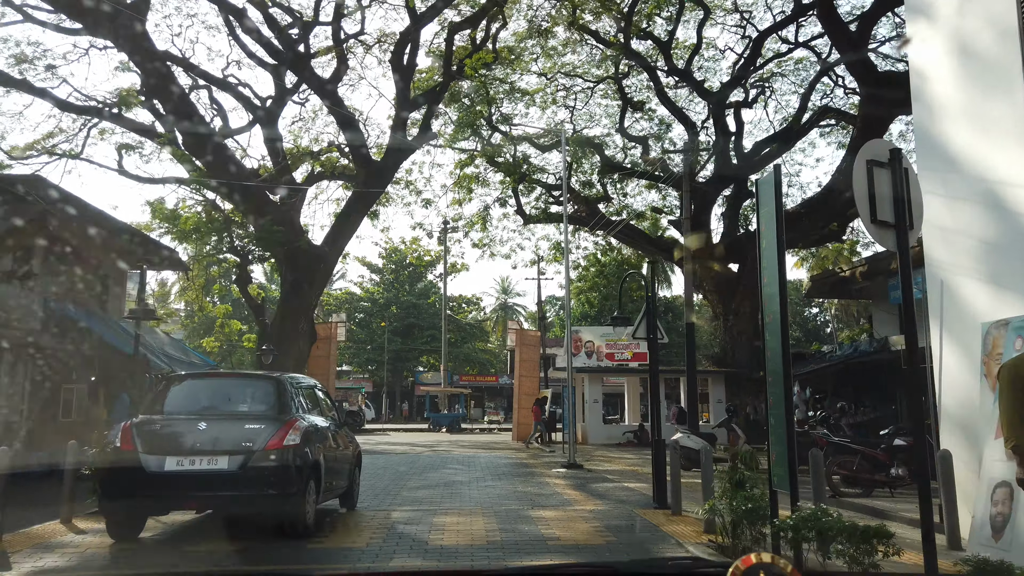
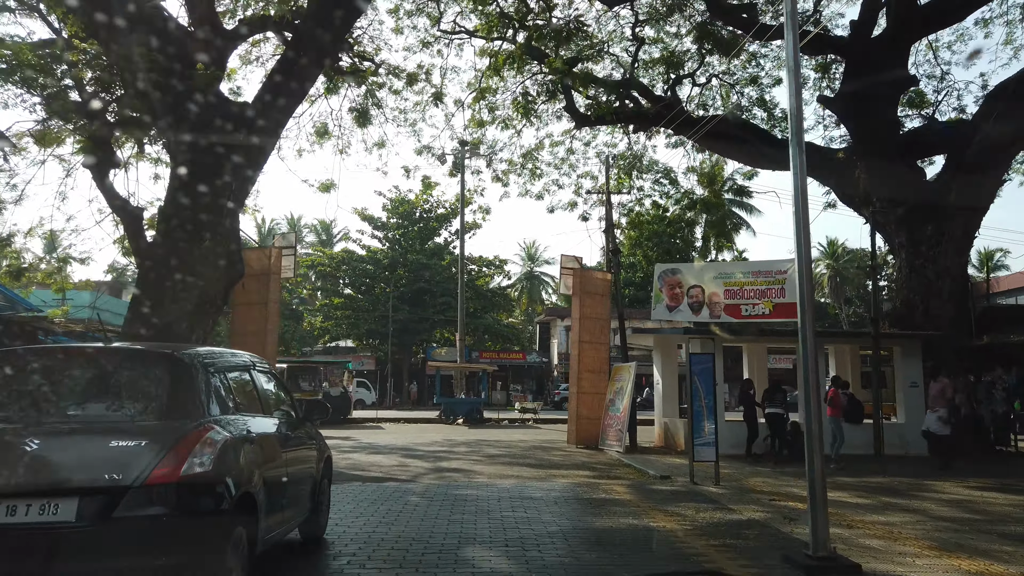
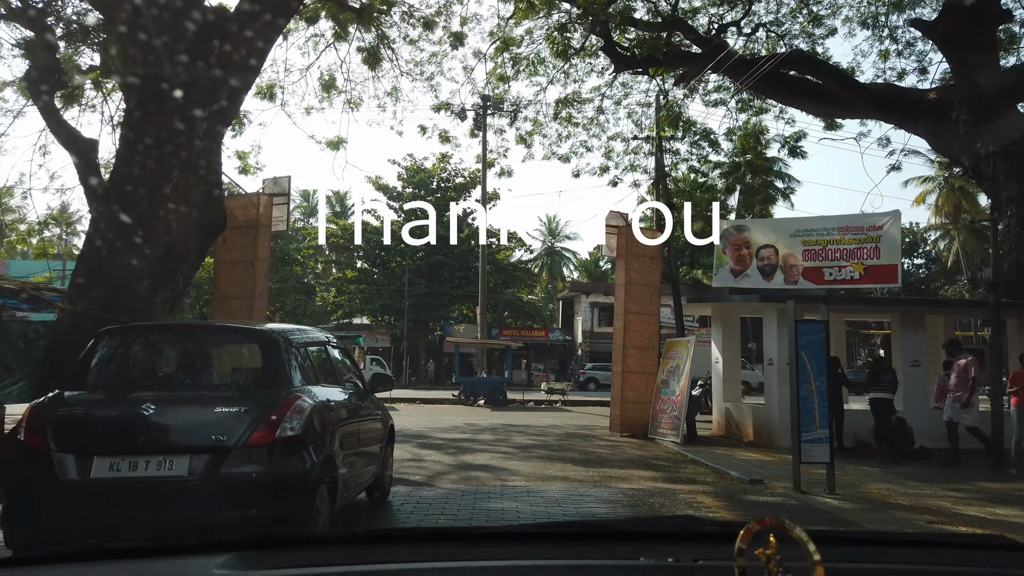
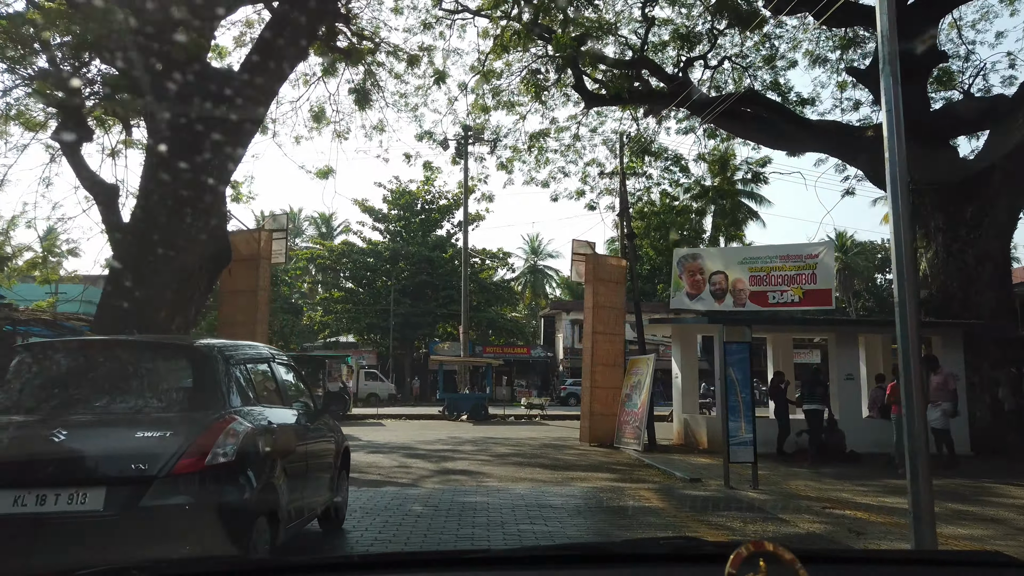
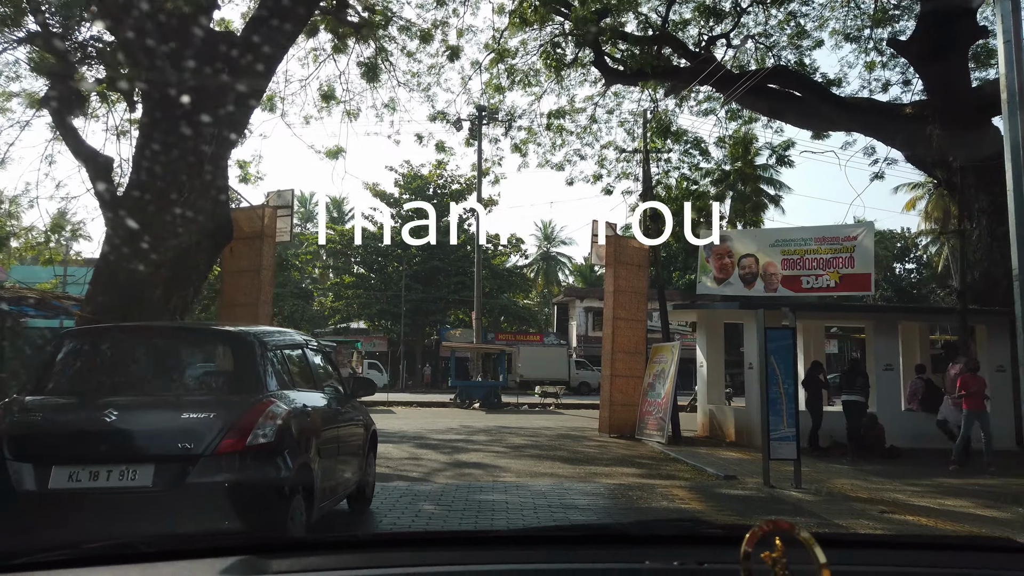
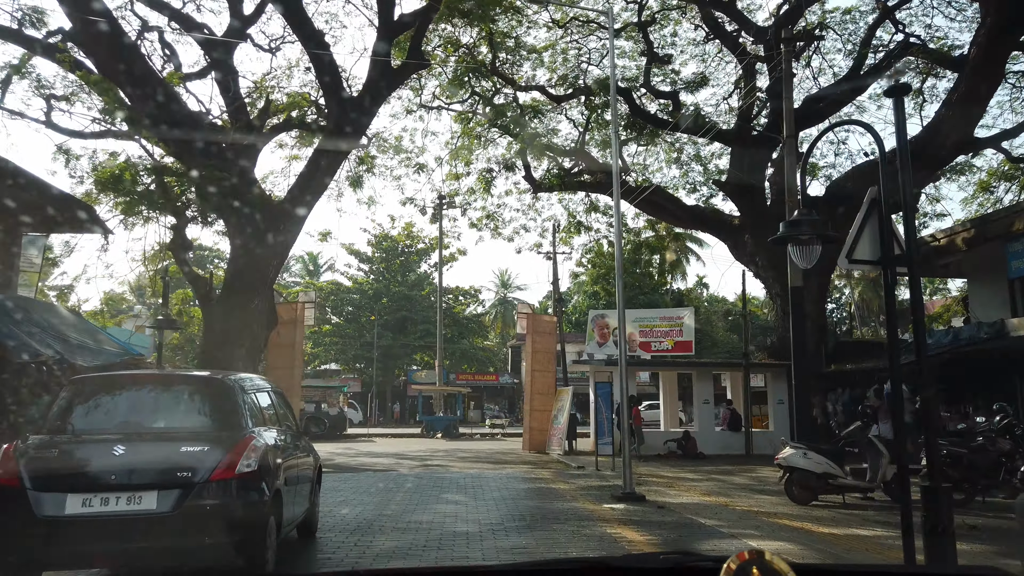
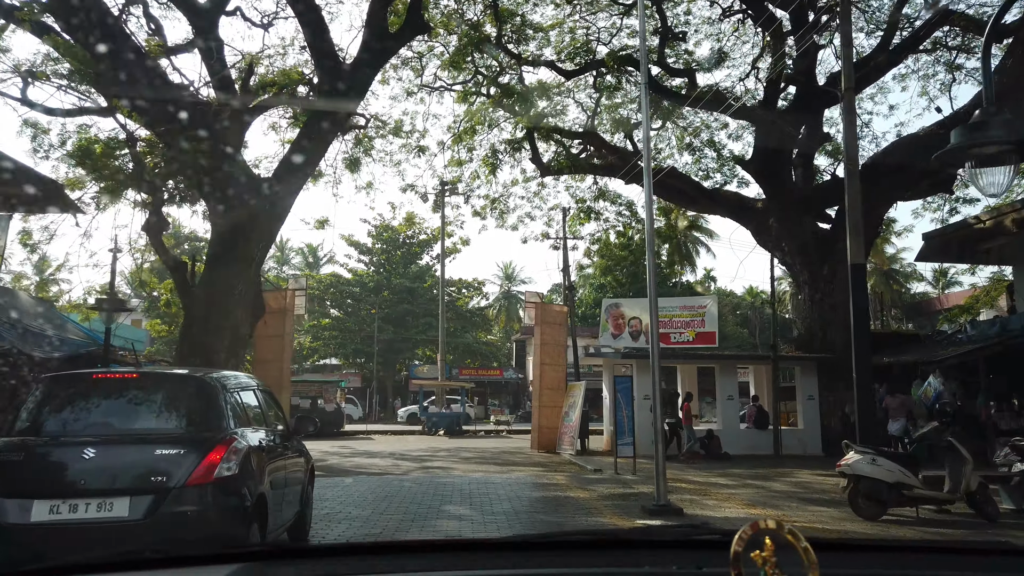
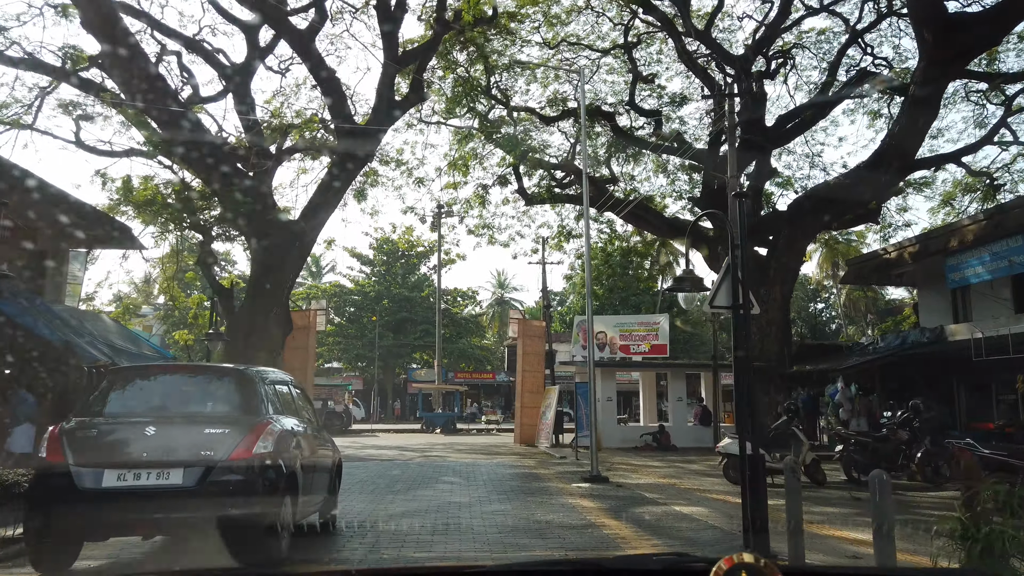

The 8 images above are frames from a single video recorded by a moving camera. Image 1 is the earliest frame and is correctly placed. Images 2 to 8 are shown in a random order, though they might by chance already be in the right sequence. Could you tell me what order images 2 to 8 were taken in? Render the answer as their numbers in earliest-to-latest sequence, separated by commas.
8, 6, 7, 2, 4, 5, 3
